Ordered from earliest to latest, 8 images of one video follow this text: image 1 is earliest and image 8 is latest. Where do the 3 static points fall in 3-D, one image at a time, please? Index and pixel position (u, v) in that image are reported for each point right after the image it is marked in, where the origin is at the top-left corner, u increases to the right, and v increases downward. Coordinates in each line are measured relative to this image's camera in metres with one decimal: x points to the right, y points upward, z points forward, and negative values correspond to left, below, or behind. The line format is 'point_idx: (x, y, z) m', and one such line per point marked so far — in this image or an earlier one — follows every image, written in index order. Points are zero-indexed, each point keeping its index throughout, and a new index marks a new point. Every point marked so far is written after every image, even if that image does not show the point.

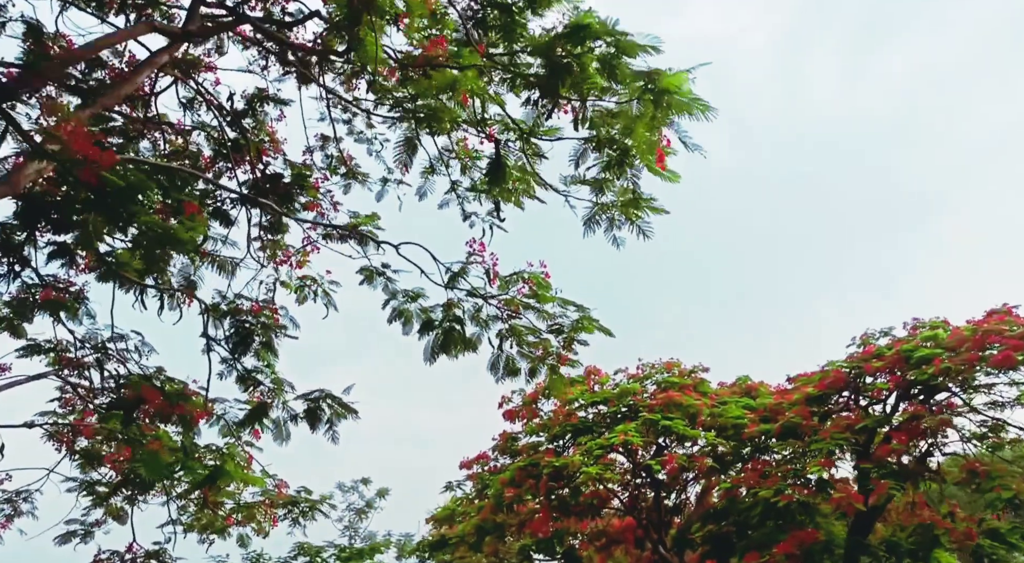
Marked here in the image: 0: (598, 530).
0: (+1.4, -4.0, +13.0) m
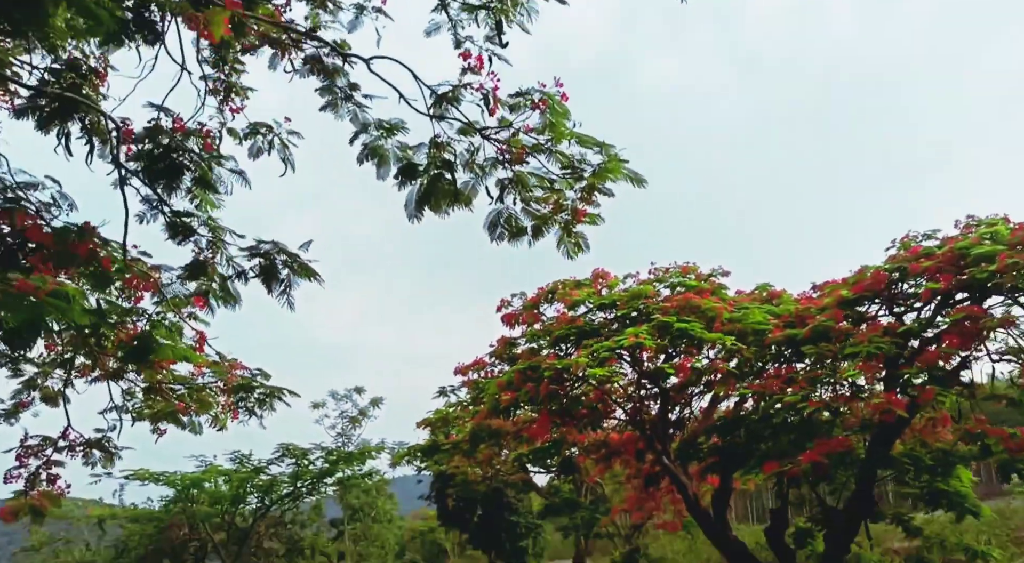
0: (+1.4, -2.5, +12.5) m
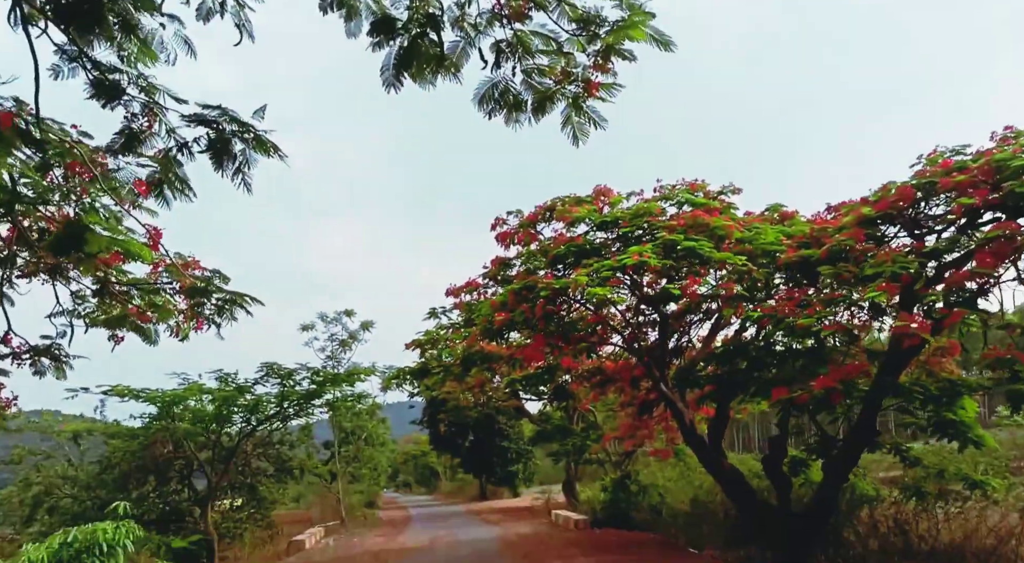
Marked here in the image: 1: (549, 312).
0: (+1.2, -1.3, +12.1) m
1: (+0.4, -0.3, +8.0) m
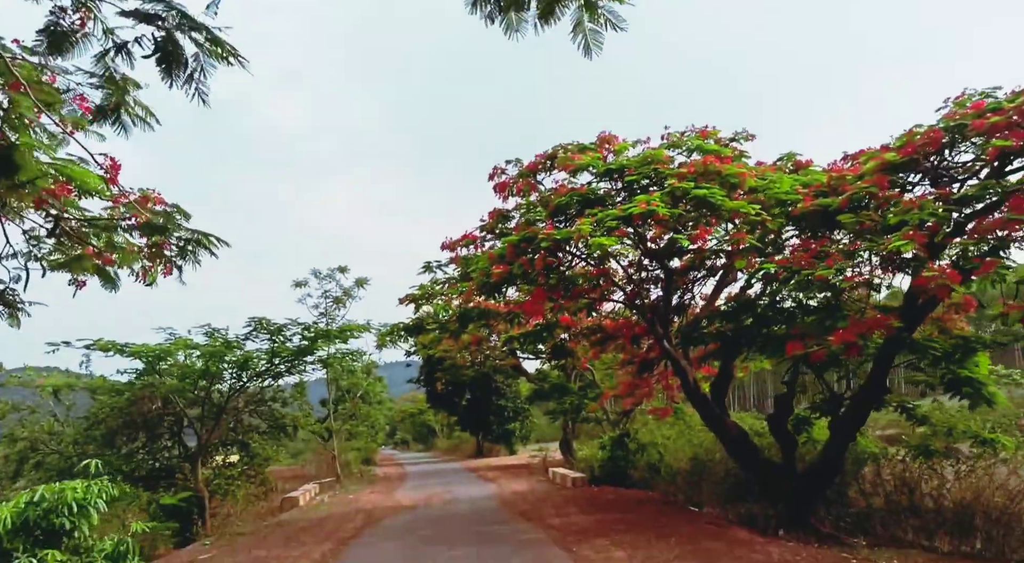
0: (+1.2, -0.6, +11.8) m
1: (+0.4, +0.1, +7.6) m
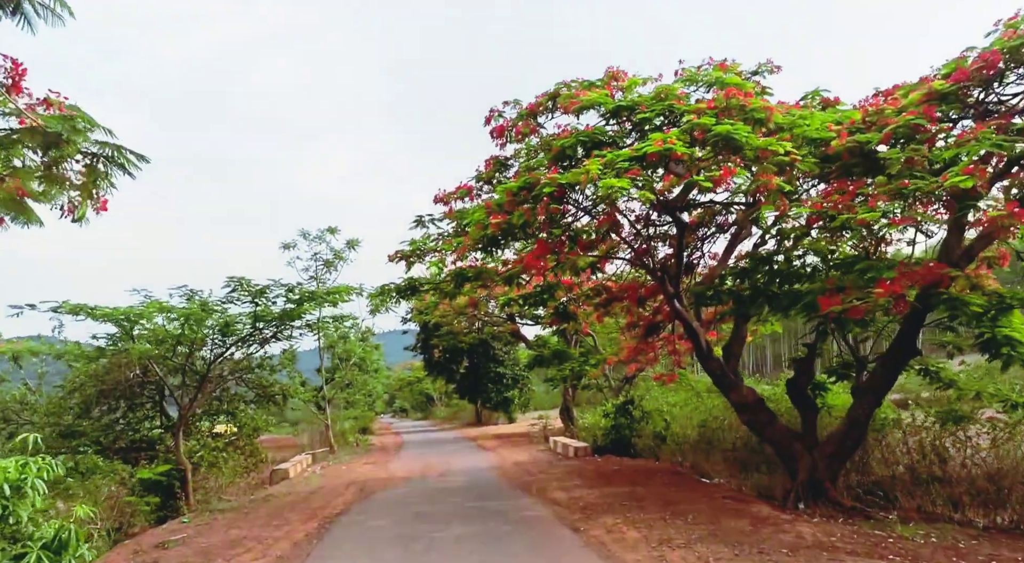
0: (+1.2, -0.1, +11.1) m
1: (+0.4, +0.6, +6.9) m
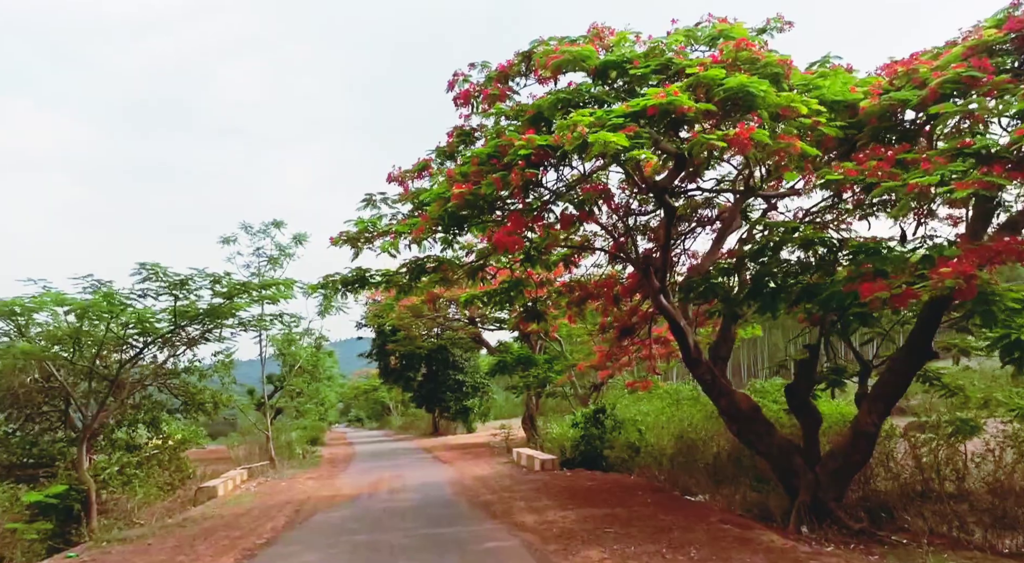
0: (+0.7, 0.0, +10.1) m
1: (+0.1, +0.7, +5.8) m
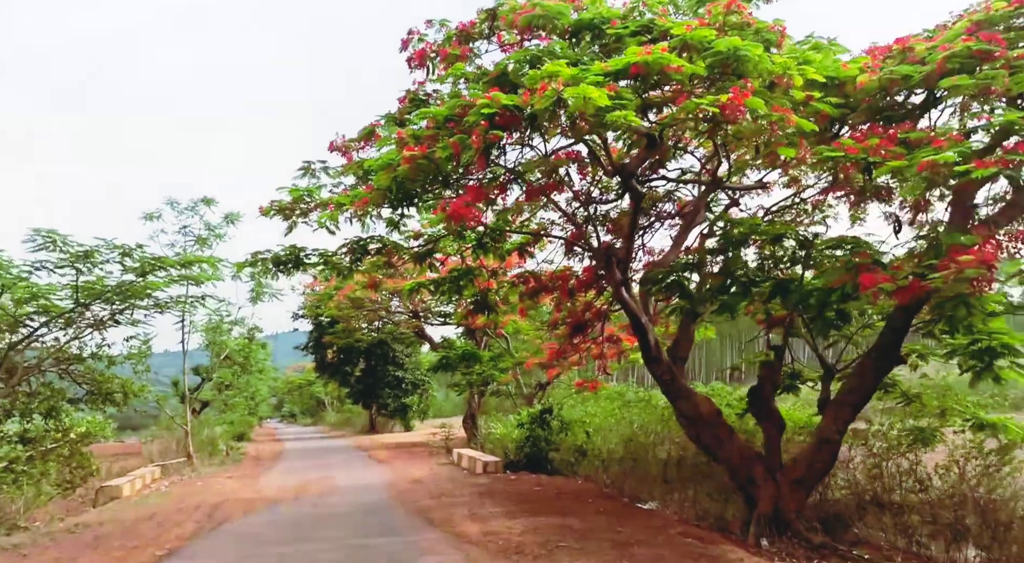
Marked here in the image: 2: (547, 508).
0: (+0.1, +0.1, +9.5) m
1: (-0.2, +0.8, +5.2) m
2: (+0.3, -2.1, +7.5) m
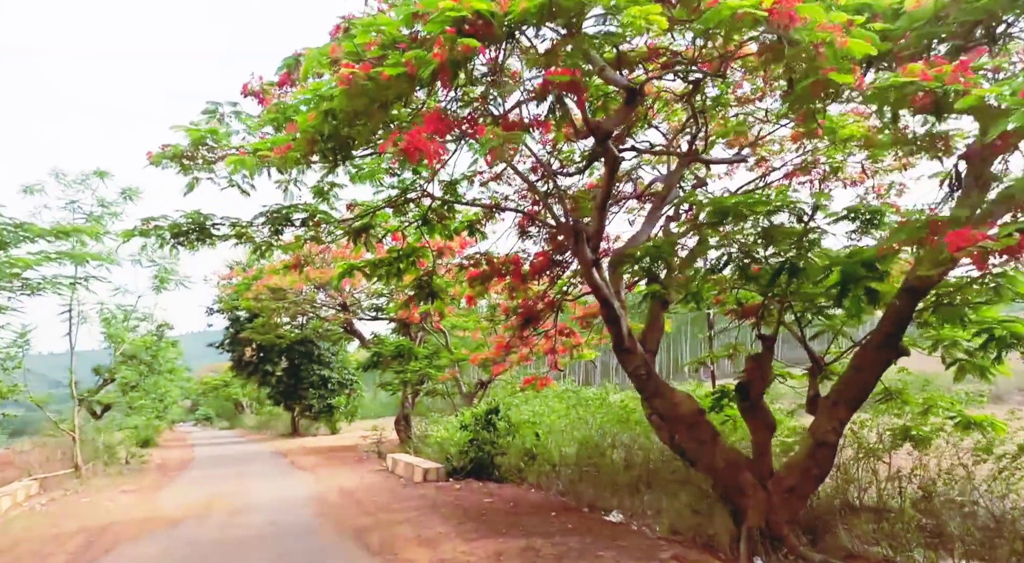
0: (-0.4, +0.3, +8.3) m
1: (-0.3, +1.0, +4.1) m
2: (-0.1, -1.9, +6.5) m
